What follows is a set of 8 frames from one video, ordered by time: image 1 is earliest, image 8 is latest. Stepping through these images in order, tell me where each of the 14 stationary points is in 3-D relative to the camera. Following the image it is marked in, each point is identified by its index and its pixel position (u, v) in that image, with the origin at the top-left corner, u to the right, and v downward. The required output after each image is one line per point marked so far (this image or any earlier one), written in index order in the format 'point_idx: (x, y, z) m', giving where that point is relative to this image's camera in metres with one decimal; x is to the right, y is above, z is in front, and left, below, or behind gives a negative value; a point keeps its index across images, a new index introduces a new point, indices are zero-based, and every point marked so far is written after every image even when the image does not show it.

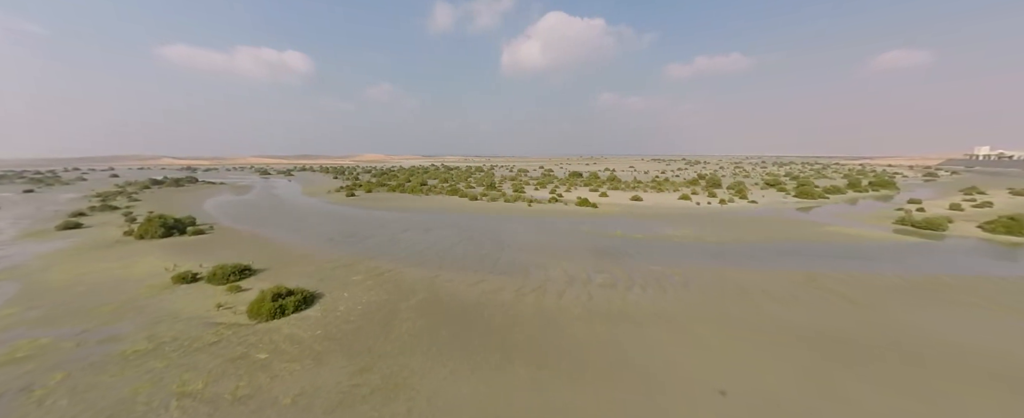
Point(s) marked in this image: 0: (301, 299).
0: (-5.7, -2.5, +8.9) m
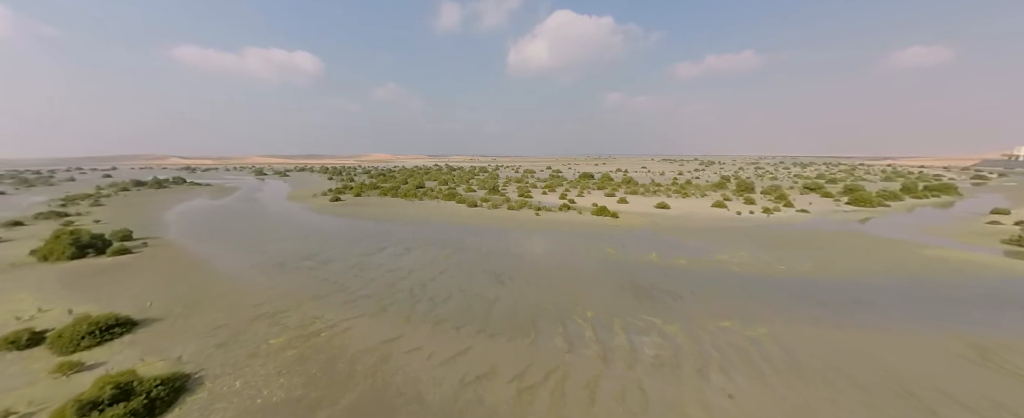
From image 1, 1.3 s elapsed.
0: (-5.8, -3.1, +5.1) m
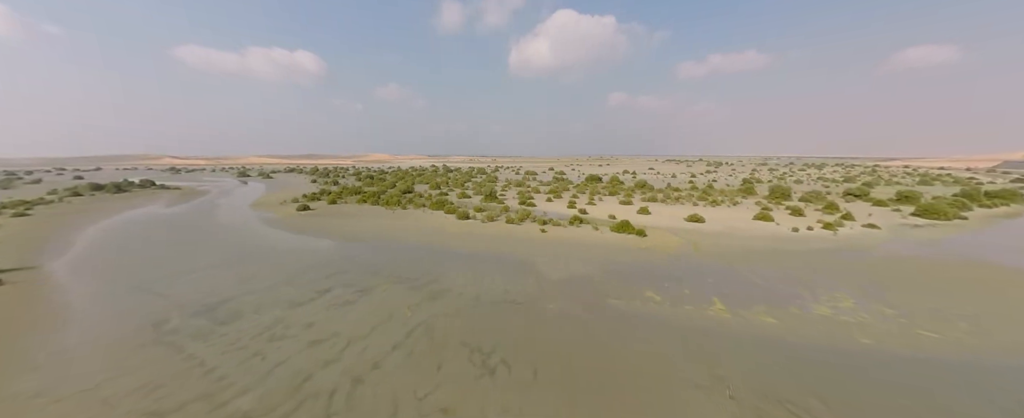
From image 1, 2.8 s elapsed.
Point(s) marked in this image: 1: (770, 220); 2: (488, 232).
0: (-5.8, -3.8, +0.8) m
1: (+15.6, -0.7, +19.7) m
2: (-1.2, -1.3, +17.0) m
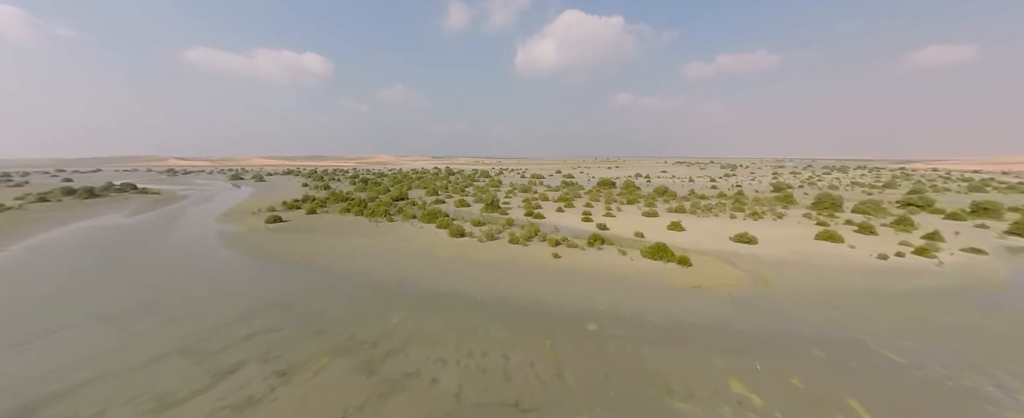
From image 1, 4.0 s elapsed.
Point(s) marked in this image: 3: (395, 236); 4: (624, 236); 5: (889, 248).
0: (-5.9, -4.5, -2.8) m
1: (+15.8, -1.5, +15.9) m
2: (-1.0, -2.1, +13.4) m
3: (-6.2, -1.5, +17.3) m
4: (+5.7, -1.4, +16.7) m
5: (+17.1, -1.8, +14.9) m
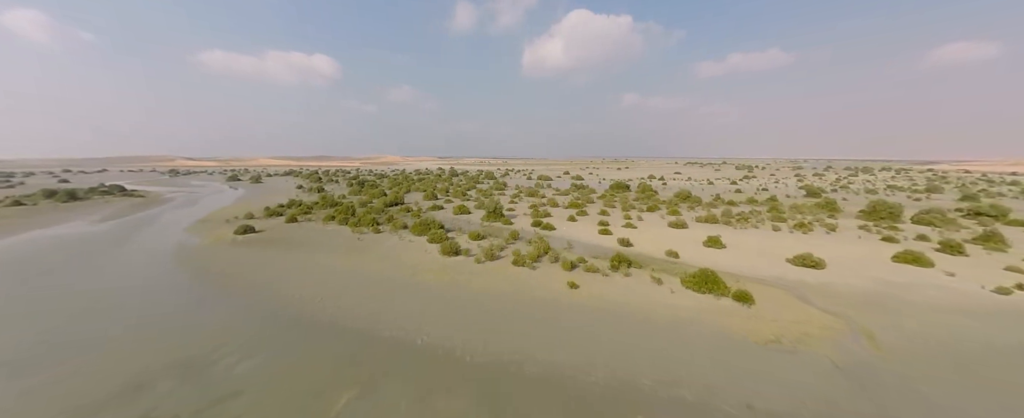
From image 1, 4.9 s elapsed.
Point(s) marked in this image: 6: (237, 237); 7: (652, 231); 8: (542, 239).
0: (-6.1, -5.0, -5.6) m
1: (+16.0, -2.1, +12.6) m
2: (-0.8, -2.6, +10.5) m
3: (-6.0, -2.0, +14.6) m
4: (+5.9, -2.0, +13.7) m
5: (+17.3, -2.4, +11.7) m
6: (-14.7, -1.5, +17.5) m
7: (+7.7, -1.2, +18.0) m
8: (+1.5, -1.5, +15.8) m
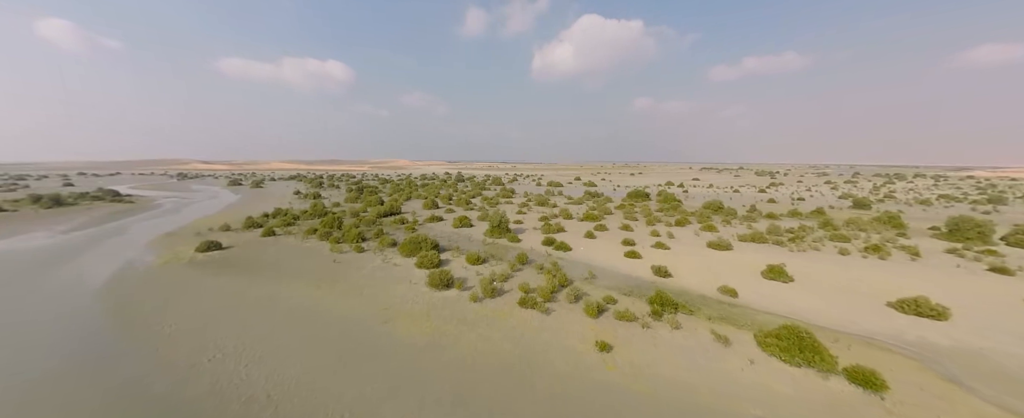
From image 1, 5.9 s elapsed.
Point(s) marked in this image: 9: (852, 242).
0: (-6.5, -5.4, -8.4) m
1: (+16.2, -2.9, +9.2) m
2: (-0.7, -3.2, +7.5) m
3: (-5.8, -2.6, +11.7) m
4: (+6.1, -2.7, +10.5) m
5: (+17.5, -3.2, +8.2) m
6: (-14.4, -2.1, +14.9) m
7: (+8.0, -2.0, +14.8) m
8: (+1.8, -2.2, +12.8) m
9: (+17.8, -1.7, +17.1) m
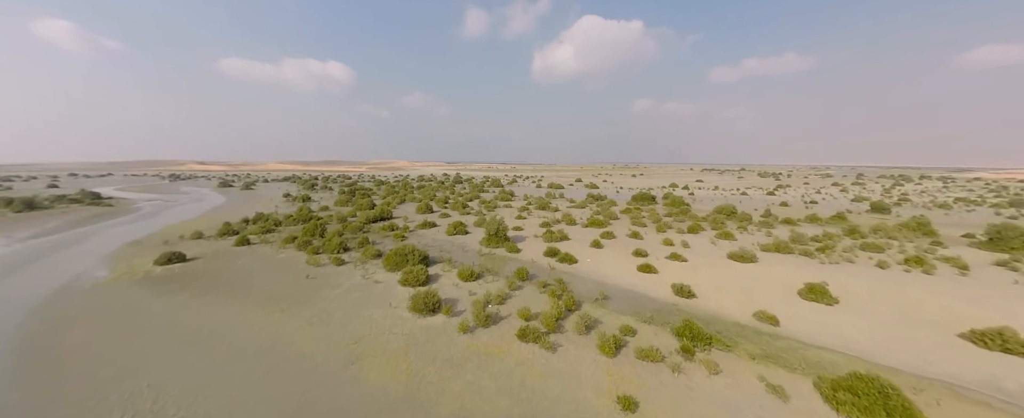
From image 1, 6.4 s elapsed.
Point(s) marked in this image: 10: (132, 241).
0: (-6.5, -5.7, -10.1) m
1: (+16.1, -3.2, +7.5) m
2: (-0.8, -3.5, +5.8) m
3: (-5.8, -2.9, +10.0) m
4: (+6.1, -3.0, +8.9) m
5: (+17.4, -3.5, +6.5) m
6: (-14.4, -2.5, +13.2) m
7: (+8.0, -2.3, +13.2) m
8: (+1.7, -2.5, +11.1) m
9: (+17.7, -2.0, +15.5) m
10: (-21.5, -1.8, +18.6) m
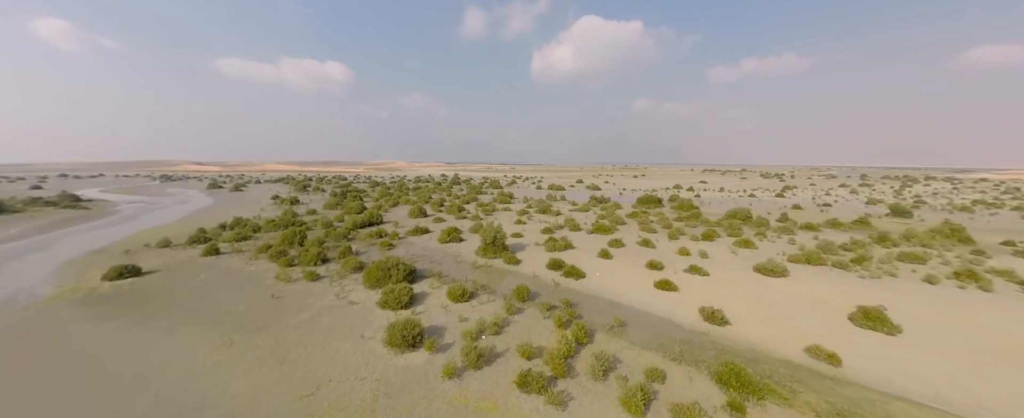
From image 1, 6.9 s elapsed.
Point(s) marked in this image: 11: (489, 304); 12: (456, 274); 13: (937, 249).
0: (-6.5, -5.9, -11.8) m
1: (+16.1, -3.5, +5.9) m
2: (-0.8, -3.8, +4.2) m
3: (-5.9, -3.2, +8.4) m
4: (+6.0, -3.3, +7.2) m
5: (+17.4, -3.7, +4.9) m
6: (-14.5, -2.7, +11.5) m
7: (+7.9, -2.6, +11.5) m
8: (+1.7, -2.8, +9.5) m
9: (+17.6, -2.3, +13.9) m
10: (-21.6, -2.0, +17.0) m
11: (-0.7, -2.8, +9.7) m
12: (-2.1, -2.4, +12.4) m
13: (+21.3, -1.9, +16.5) m
